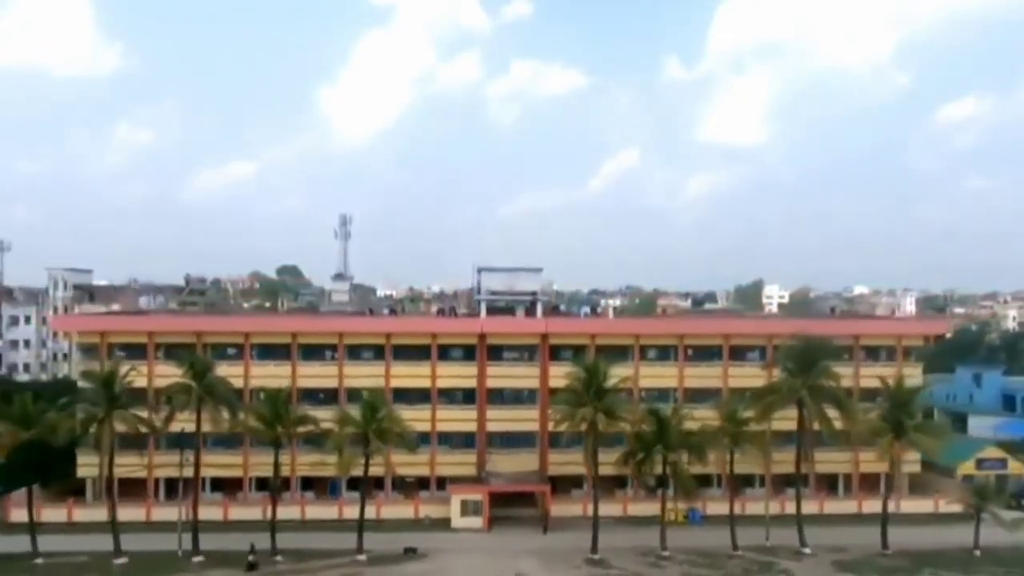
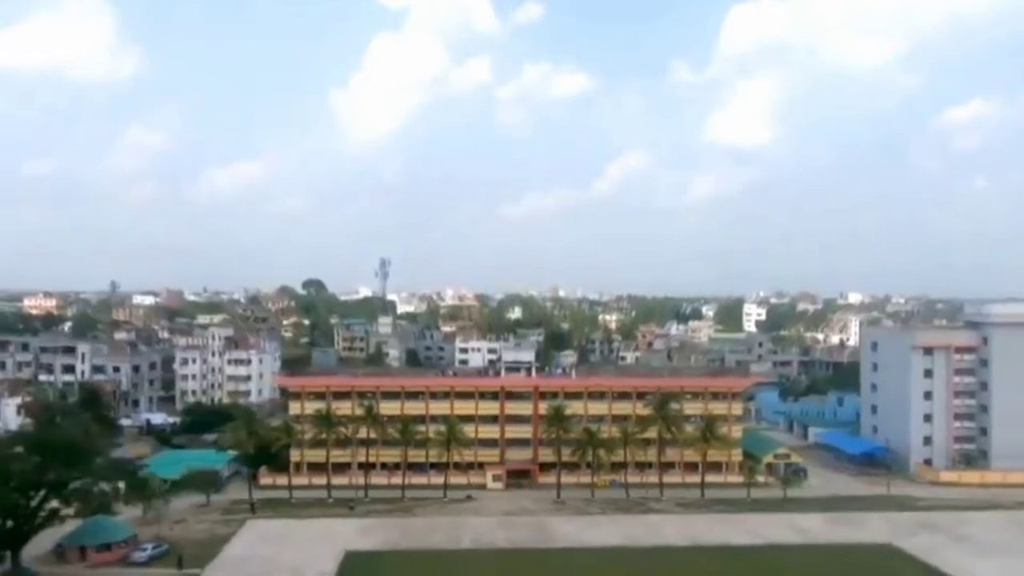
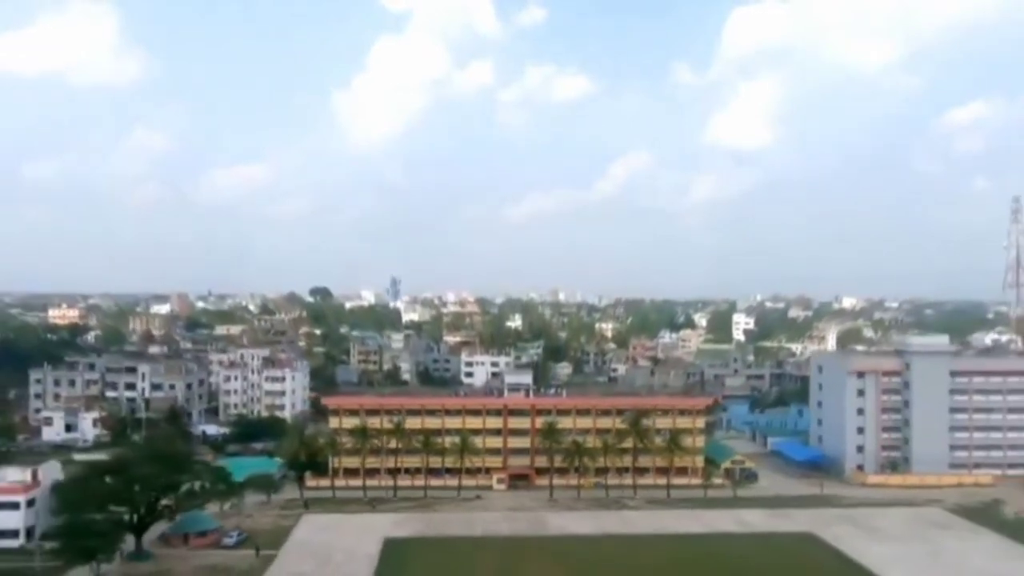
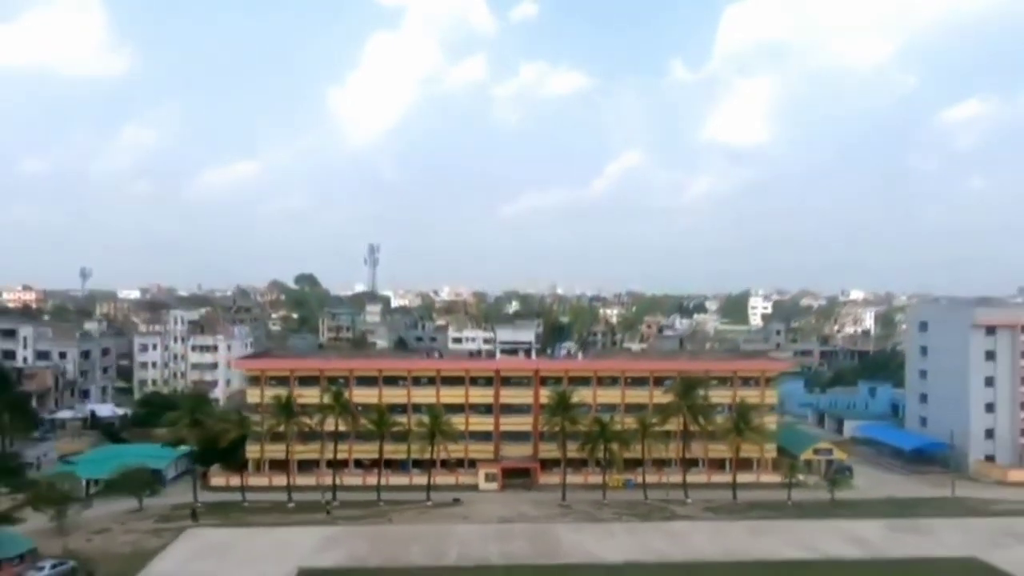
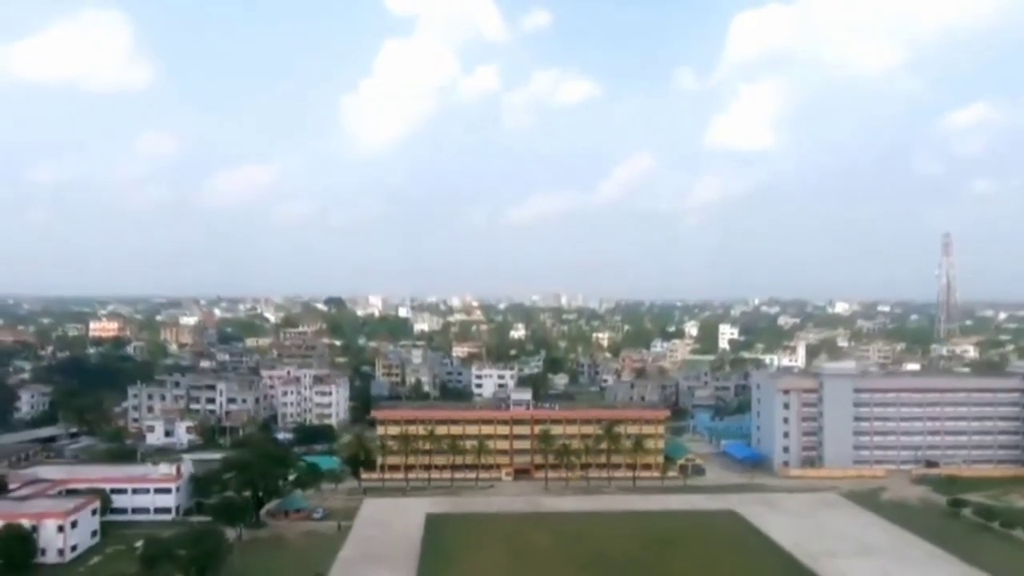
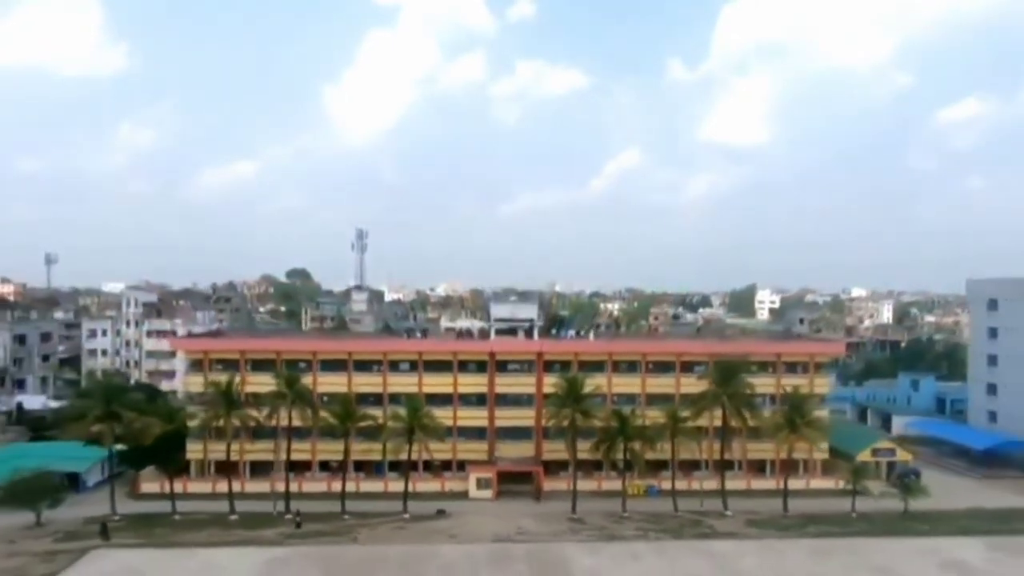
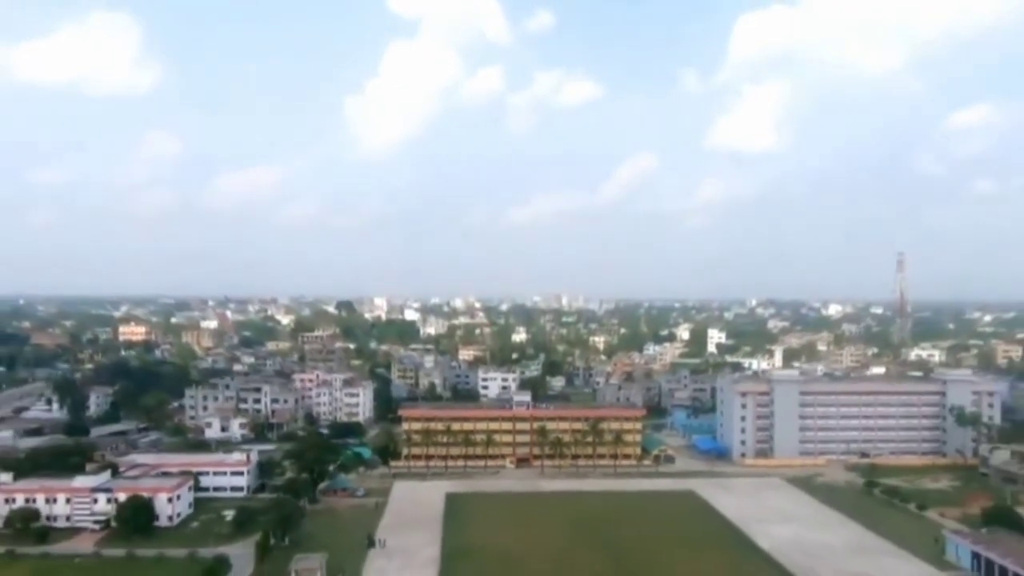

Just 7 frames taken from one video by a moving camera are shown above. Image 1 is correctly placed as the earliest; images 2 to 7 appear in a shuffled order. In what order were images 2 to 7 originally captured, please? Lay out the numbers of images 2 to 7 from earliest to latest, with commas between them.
6, 4, 2, 3, 5, 7
